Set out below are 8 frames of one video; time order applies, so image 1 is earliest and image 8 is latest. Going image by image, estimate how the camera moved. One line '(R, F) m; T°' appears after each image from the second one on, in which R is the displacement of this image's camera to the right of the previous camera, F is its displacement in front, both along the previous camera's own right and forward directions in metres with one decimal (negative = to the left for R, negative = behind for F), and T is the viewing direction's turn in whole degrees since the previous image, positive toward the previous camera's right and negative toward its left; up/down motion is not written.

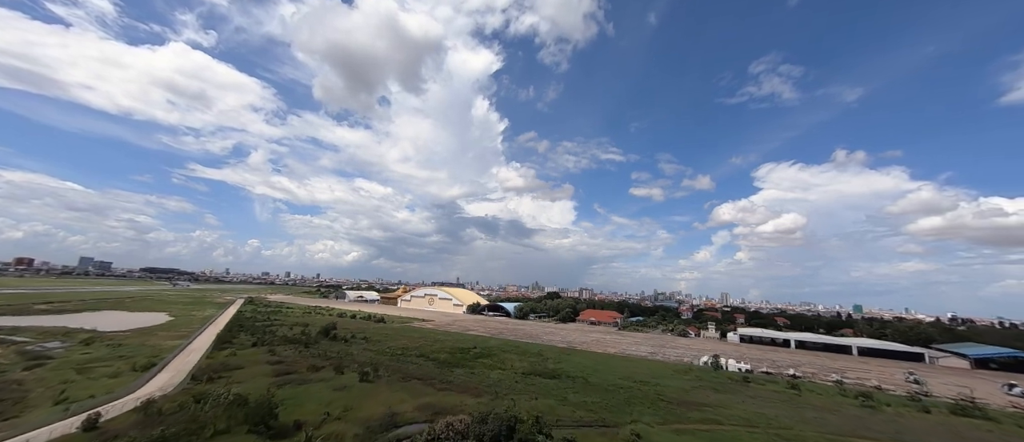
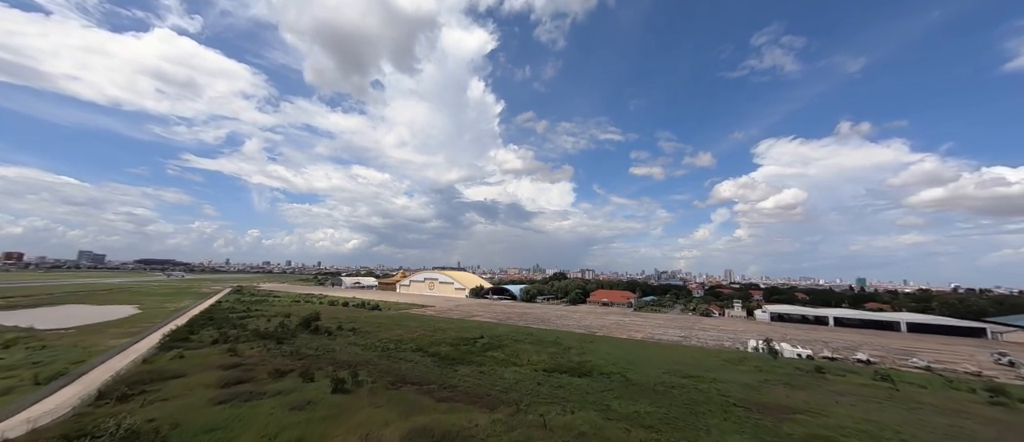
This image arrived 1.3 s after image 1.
(-0.6, +3.7) m; 0°
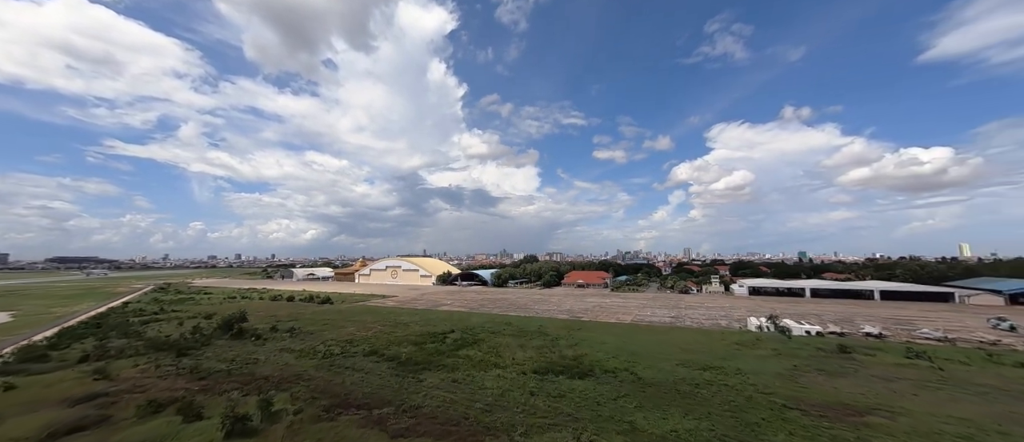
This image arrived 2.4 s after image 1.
(-0.4, +3.2) m; +6°
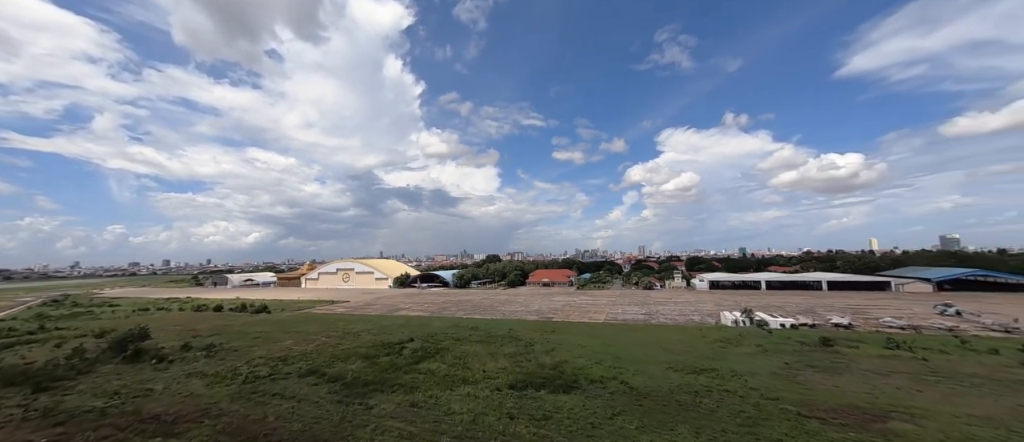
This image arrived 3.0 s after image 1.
(-0.3, +1.7) m; +7°
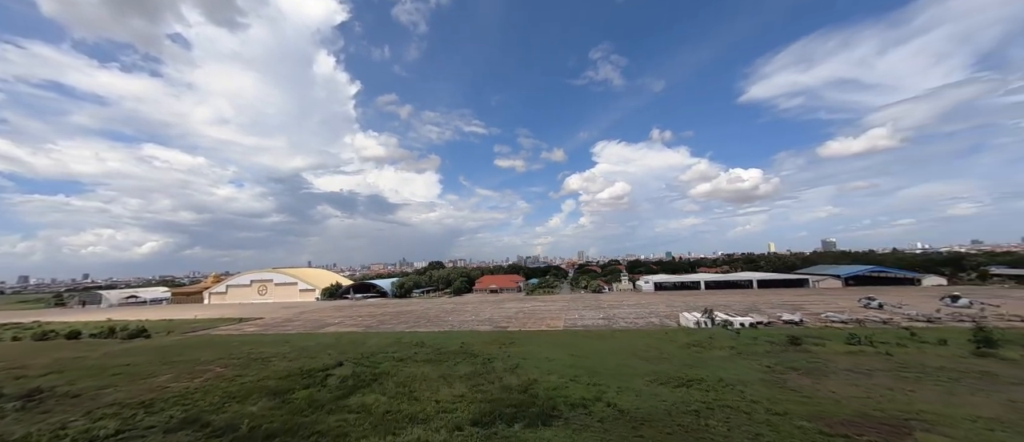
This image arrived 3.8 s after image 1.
(-0.5, +2.0) m; +10°
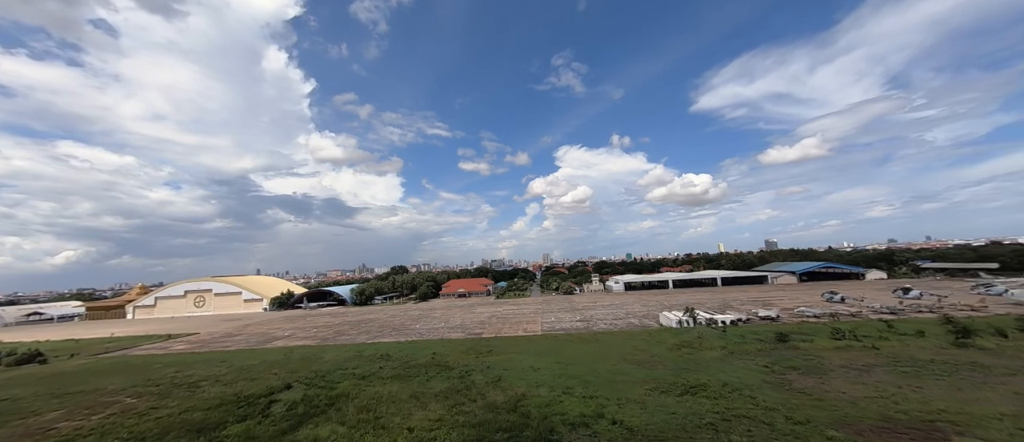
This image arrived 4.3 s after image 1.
(-0.5, +1.2) m; +6°
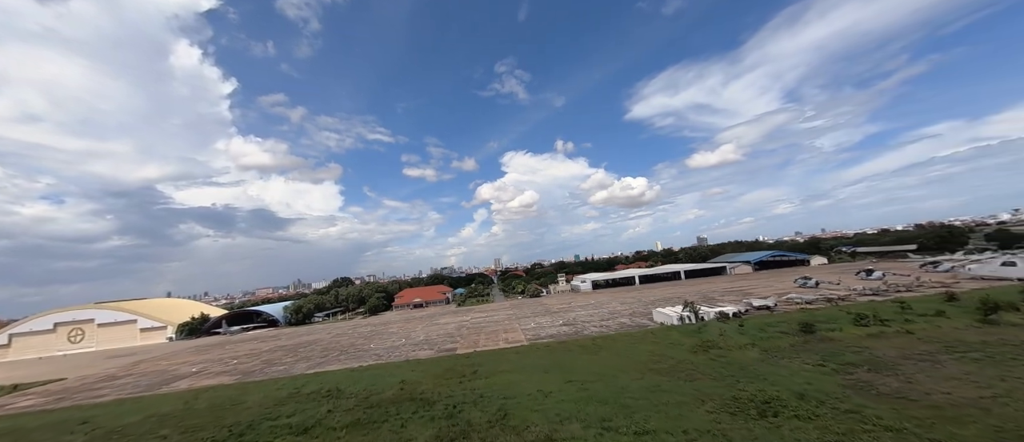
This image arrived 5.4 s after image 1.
(-1.2, +2.5) m; +9°
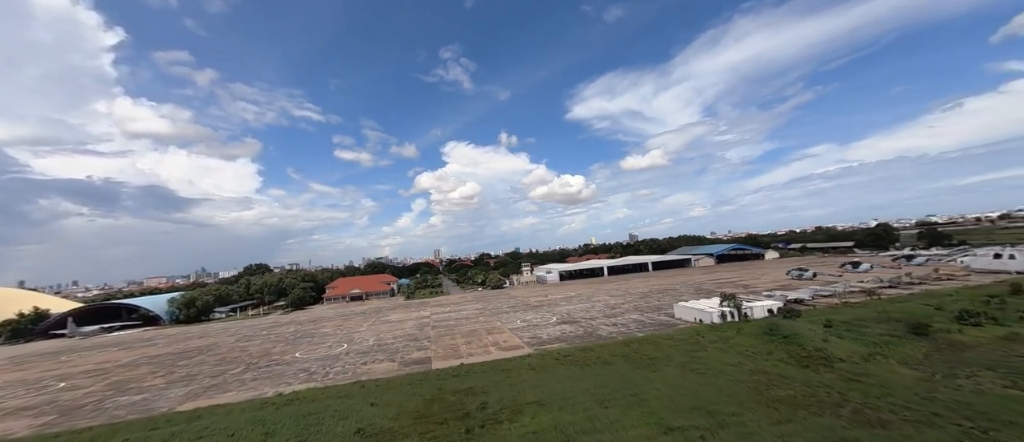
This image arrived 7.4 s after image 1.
(-1.9, +4.1) m; +10°
